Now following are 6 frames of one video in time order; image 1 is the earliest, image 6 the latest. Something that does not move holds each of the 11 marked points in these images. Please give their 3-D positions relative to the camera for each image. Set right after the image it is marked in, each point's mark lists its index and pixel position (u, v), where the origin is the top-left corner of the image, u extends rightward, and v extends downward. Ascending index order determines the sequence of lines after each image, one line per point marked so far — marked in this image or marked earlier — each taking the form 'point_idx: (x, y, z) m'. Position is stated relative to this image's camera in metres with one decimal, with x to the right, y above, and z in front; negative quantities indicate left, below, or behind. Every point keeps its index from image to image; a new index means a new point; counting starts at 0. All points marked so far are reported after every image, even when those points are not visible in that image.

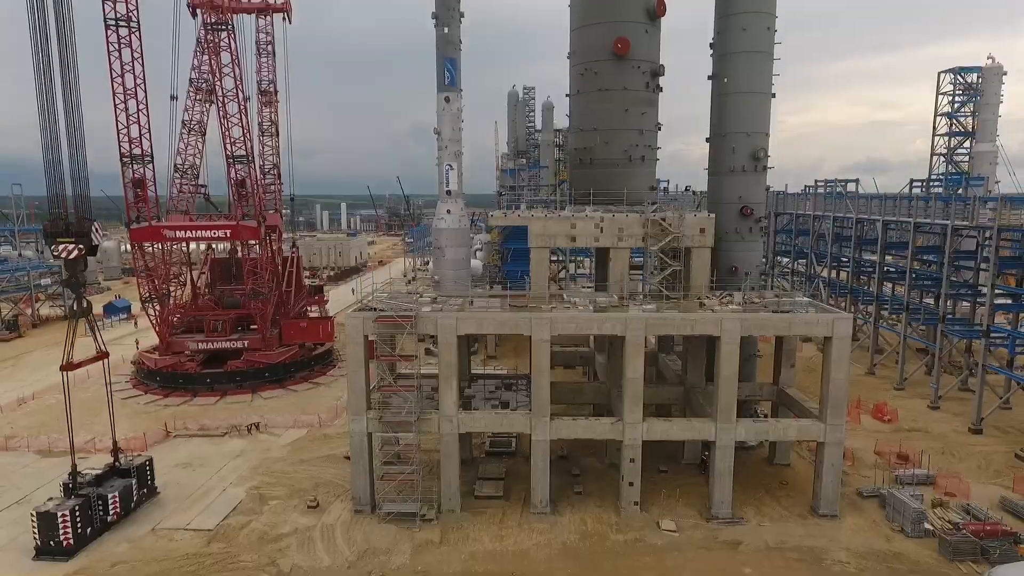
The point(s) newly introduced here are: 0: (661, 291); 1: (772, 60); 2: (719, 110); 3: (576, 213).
0: (+4.6, -0.1, +17.7) m
1: (+8.4, +7.3, +18.5) m
2: (+6.9, +5.8, +19.0) m
3: (+2.0, +2.3, +18.2) m
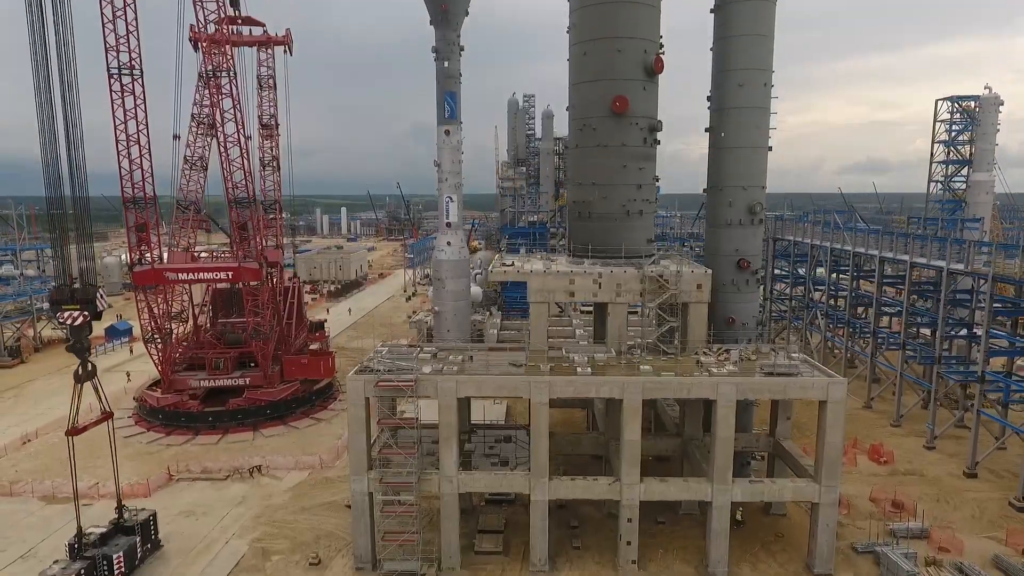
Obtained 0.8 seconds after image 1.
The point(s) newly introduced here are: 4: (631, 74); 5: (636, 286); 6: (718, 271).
0: (+4.6, -1.8, +17.9) m
1: (+8.4, +5.6, +18.7) m
2: (+6.8, +4.1, +19.2) m
3: (+2.0, +0.6, +18.5) m
4: (+3.7, +6.7, +18.0) m
5: (+3.9, 0.0, +18.0) m
6: (+6.9, +0.6, +19.4) m
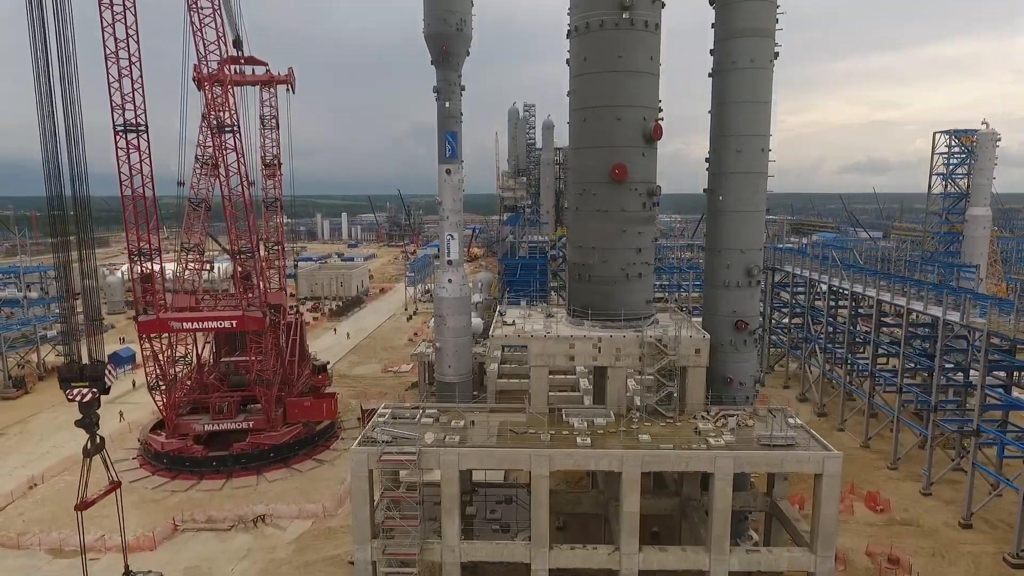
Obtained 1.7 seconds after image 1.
0: (+4.6, -3.9, +18.2) m
1: (+8.4, +3.6, +19.0) m
2: (+6.9, +2.1, +19.4) m
3: (+2.0, -1.5, +18.7) m
4: (+3.7, +4.7, +18.3) m
5: (+3.9, -2.0, +18.3) m
6: (+7.0, -1.5, +19.7) m
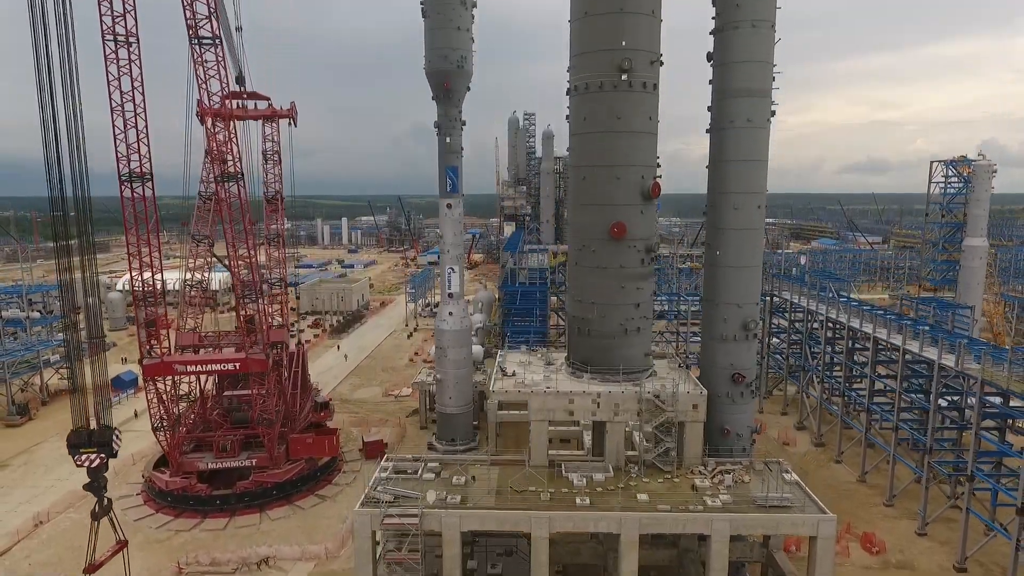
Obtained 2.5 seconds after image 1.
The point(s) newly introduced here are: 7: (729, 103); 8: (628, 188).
0: (+4.6, -5.7, +18.5) m
1: (+8.4, +1.8, +19.3) m
2: (+6.9, +0.3, +19.7) m
3: (+2.0, -3.3, +19.0) m
4: (+3.7, +2.8, +18.6) m
5: (+3.9, -3.8, +18.6) m
6: (+7.0, -3.3, +19.9) m
7: (+7.1, +6.0, +18.7) m
8: (+3.7, +3.2, +18.5) m
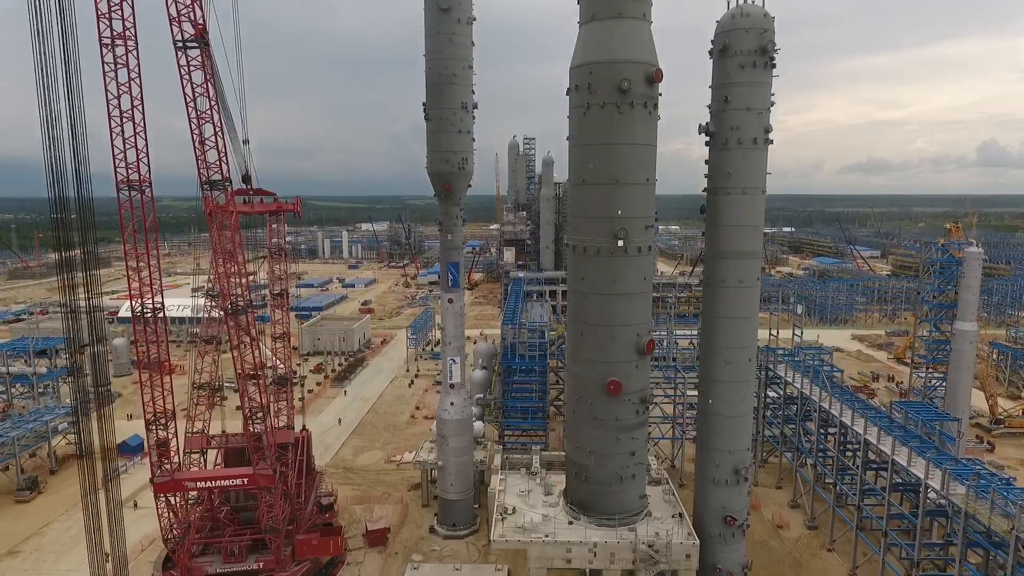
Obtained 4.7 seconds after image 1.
0: (+4.6, -10.8, +19.2) m
1: (+8.4, -3.4, +20.0) m
2: (+6.9, -4.9, +20.5) m
3: (+2.0, -8.4, +19.8) m
4: (+3.7, -2.3, +19.3) m
5: (+3.9, -9.0, +19.3) m
6: (+7.0, -8.4, +20.7) m
7: (+7.1, +0.8, +19.5) m
8: (+3.7, -1.9, +19.2) m
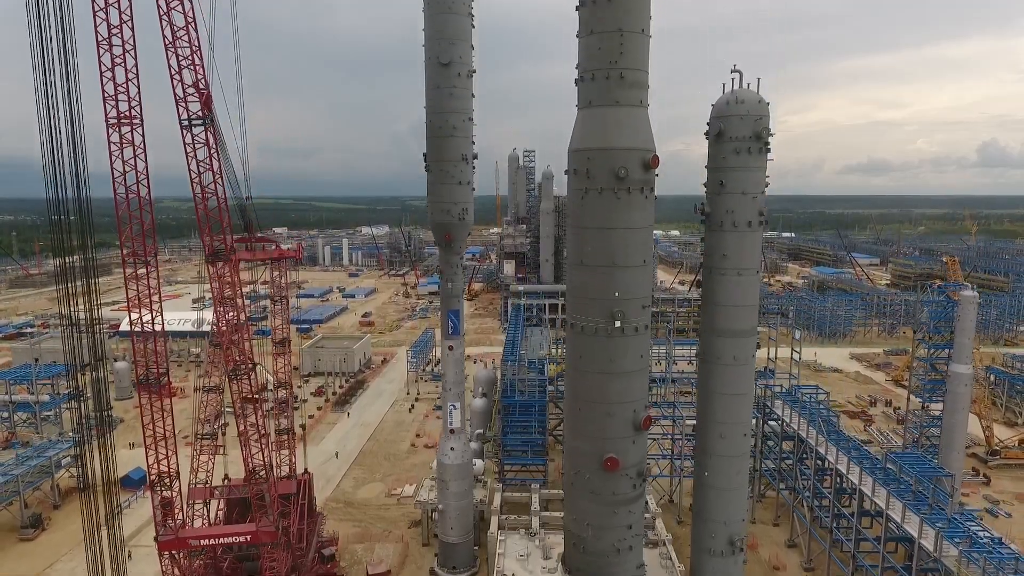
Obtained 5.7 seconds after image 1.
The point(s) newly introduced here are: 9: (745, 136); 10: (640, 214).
0: (+4.6, -13.5, +19.5) m
1: (+8.4, -6.0, +20.4) m
2: (+6.8, -7.5, +20.8) m
3: (+2.0, -11.1, +20.1) m
4: (+3.7, -5.0, +19.7) m
5: (+3.9, -11.6, +19.7) m
6: (+6.9, -11.1, +21.0) m
7: (+7.0, -1.8, +19.8) m
8: (+3.7, -4.6, +19.6) m
9: (+7.6, +4.9, +18.7) m
10: (+4.2, +2.4, +18.9) m
